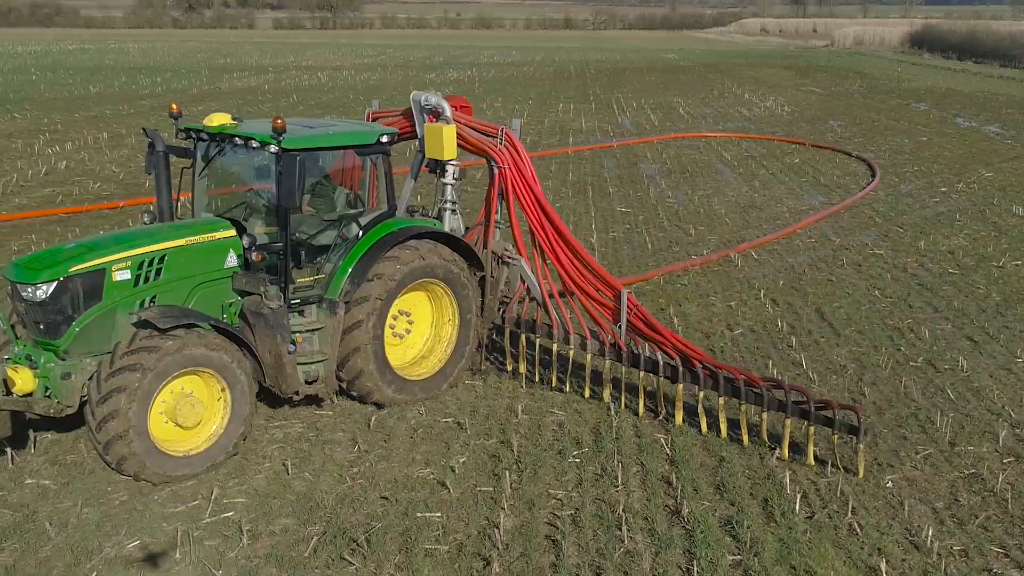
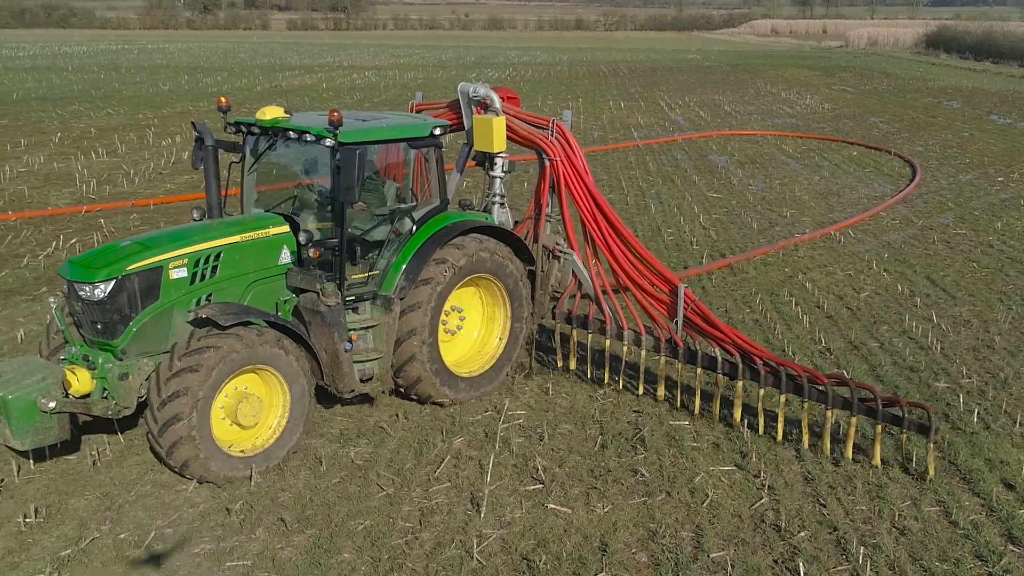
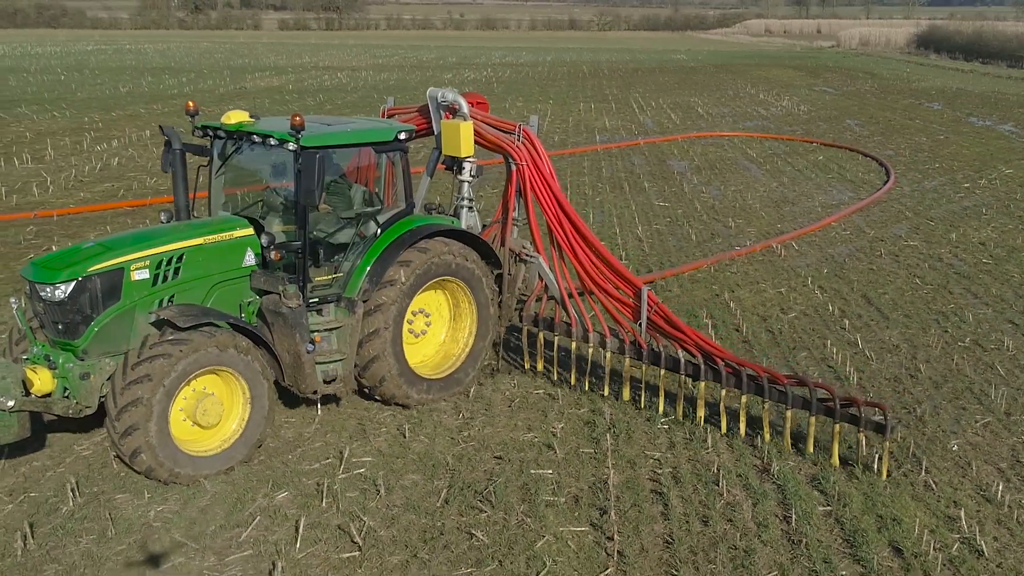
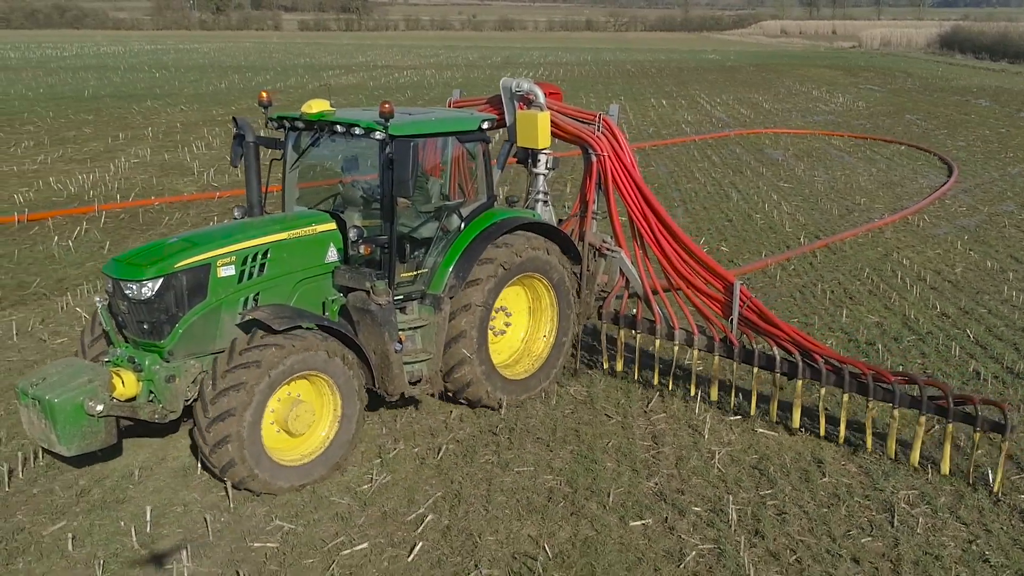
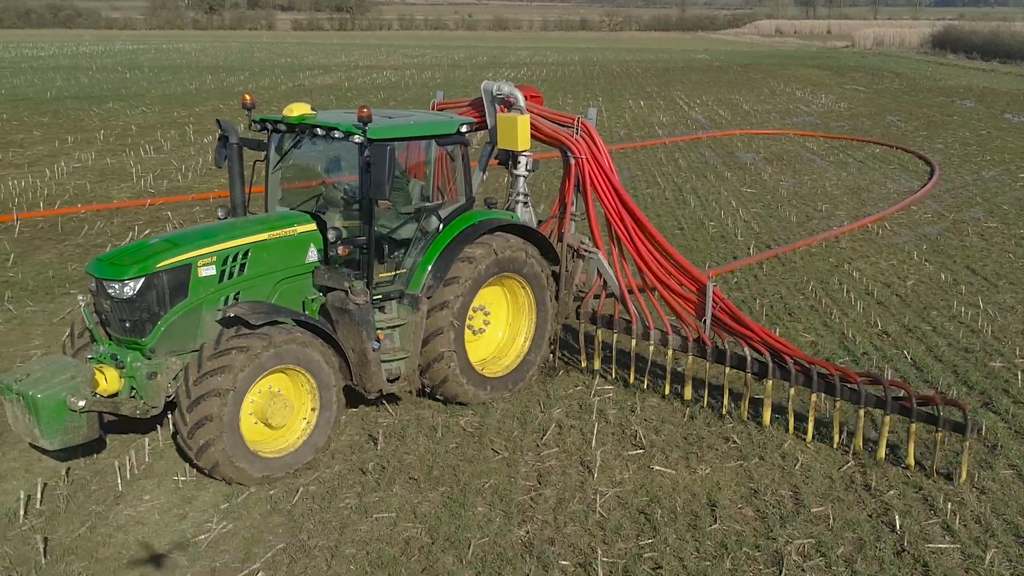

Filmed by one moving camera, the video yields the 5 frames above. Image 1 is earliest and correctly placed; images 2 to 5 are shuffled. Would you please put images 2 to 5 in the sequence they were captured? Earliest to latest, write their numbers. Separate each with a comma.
3, 2, 5, 4
